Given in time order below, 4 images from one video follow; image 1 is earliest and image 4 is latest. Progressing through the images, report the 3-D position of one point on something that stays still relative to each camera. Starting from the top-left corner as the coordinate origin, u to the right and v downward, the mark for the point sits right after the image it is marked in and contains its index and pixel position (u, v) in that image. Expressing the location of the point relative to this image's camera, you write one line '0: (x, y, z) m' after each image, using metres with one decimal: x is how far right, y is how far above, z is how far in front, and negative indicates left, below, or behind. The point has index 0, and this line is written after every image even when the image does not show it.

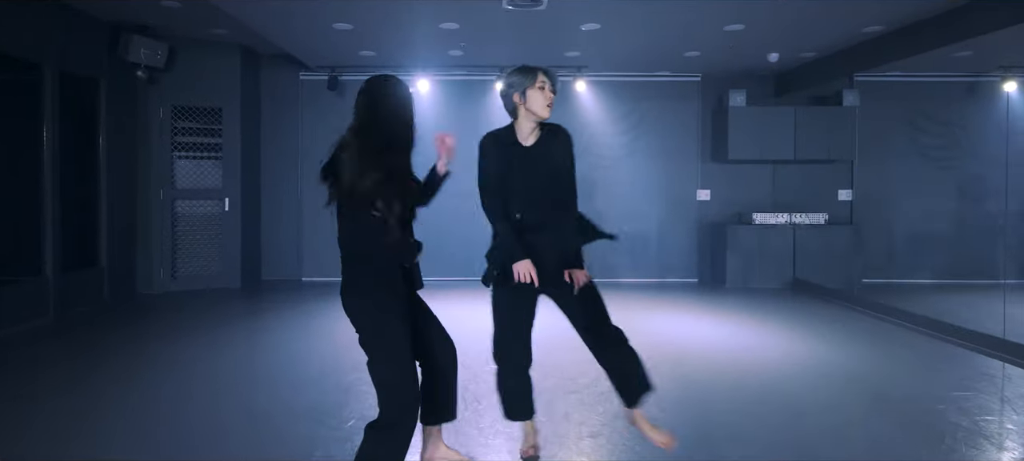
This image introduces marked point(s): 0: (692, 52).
0: (+2.0, +2.0, +7.8) m
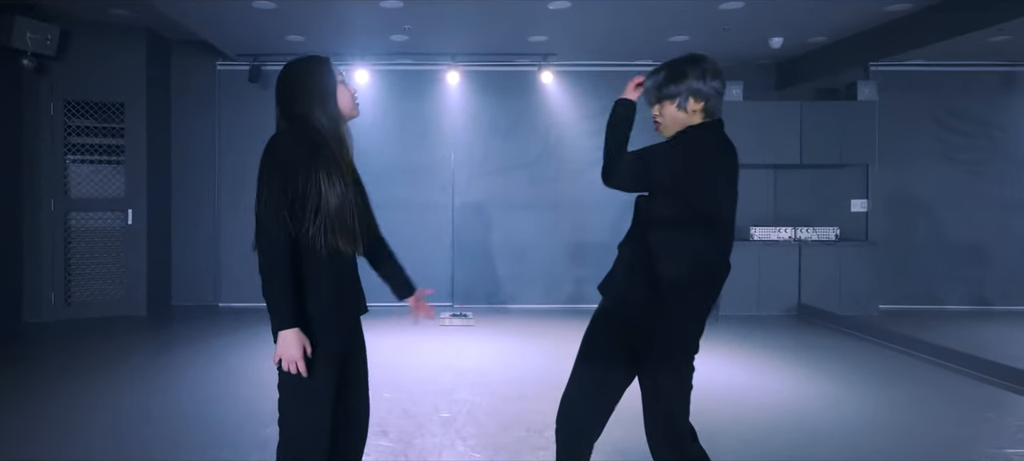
0: (+1.6, +1.8, +6.6) m
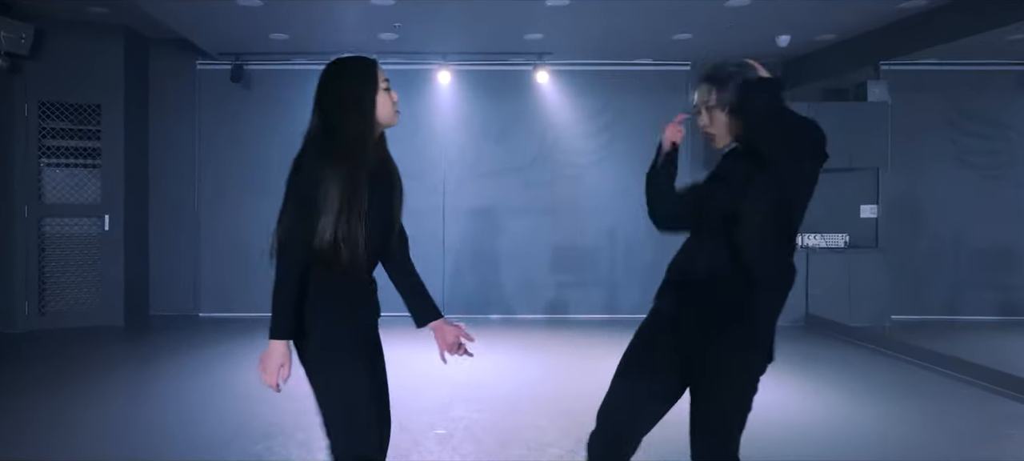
0: (+1.5, +1.8, +6.4) m
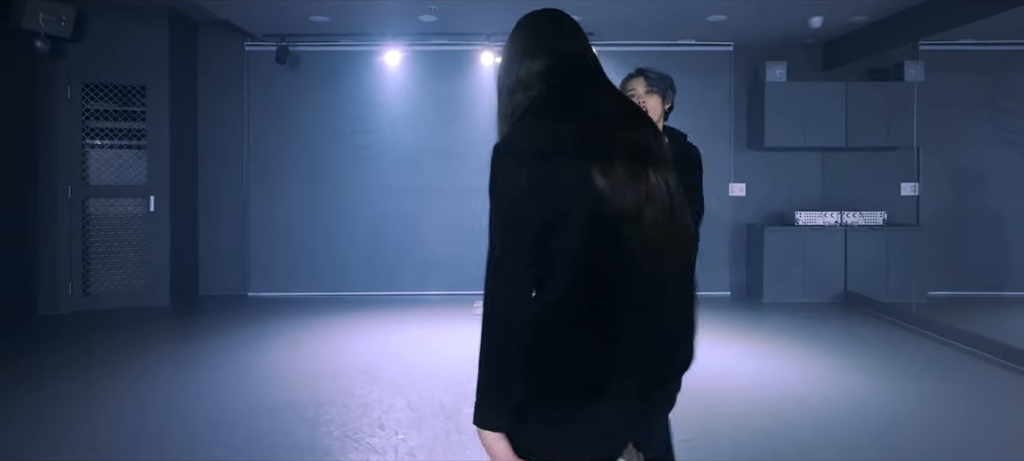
0: (+1.9, +2.0, +6.4) m
